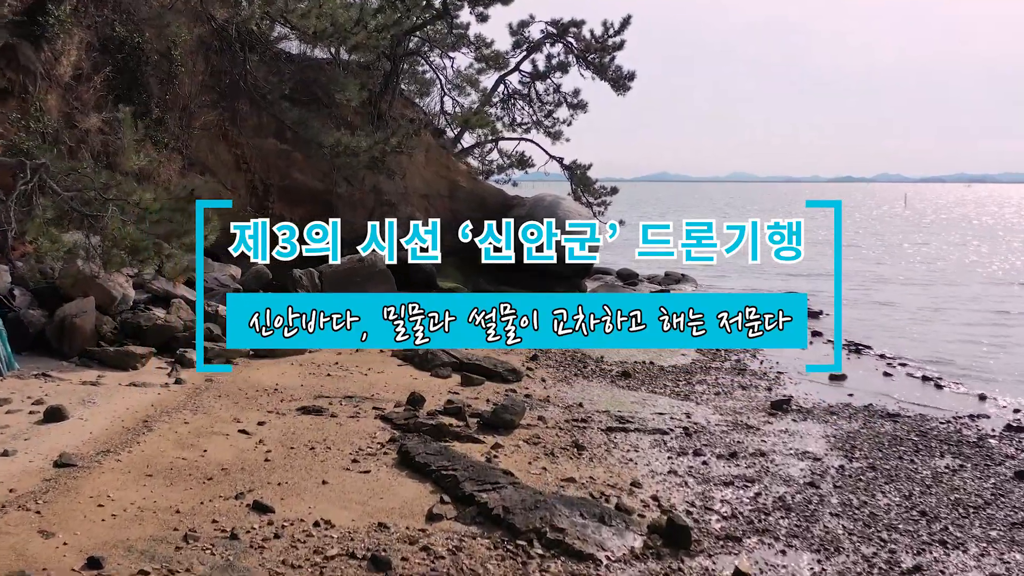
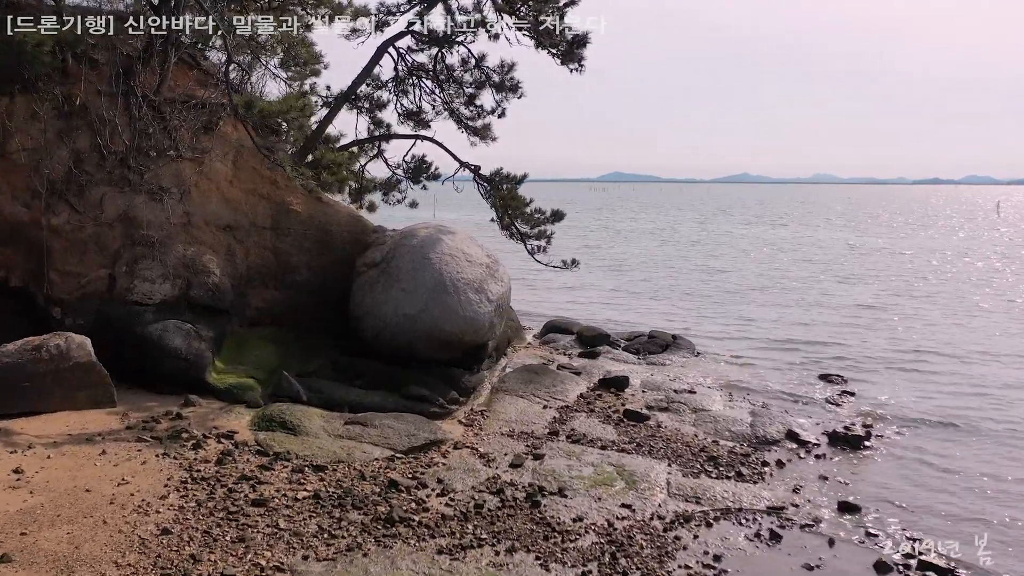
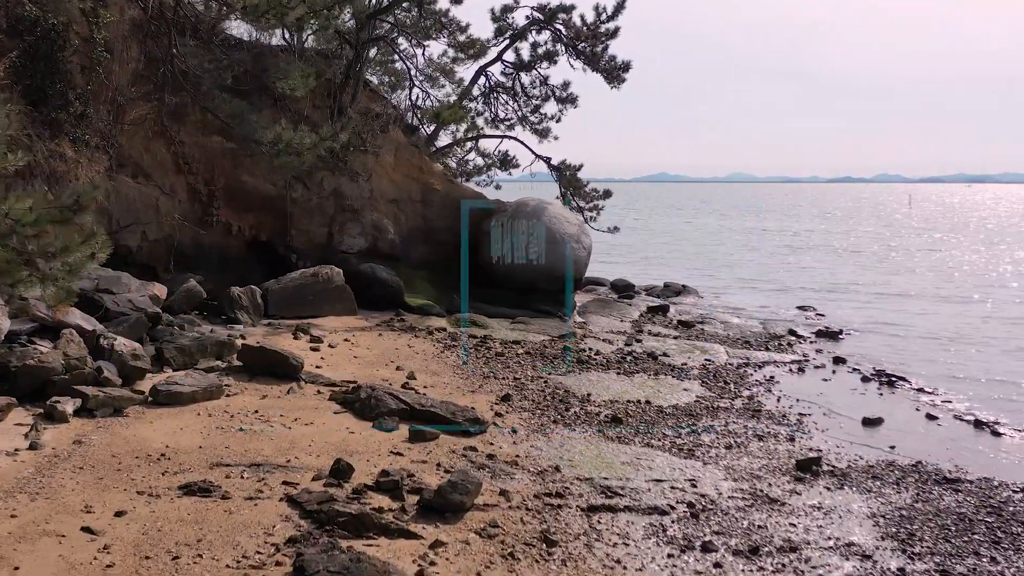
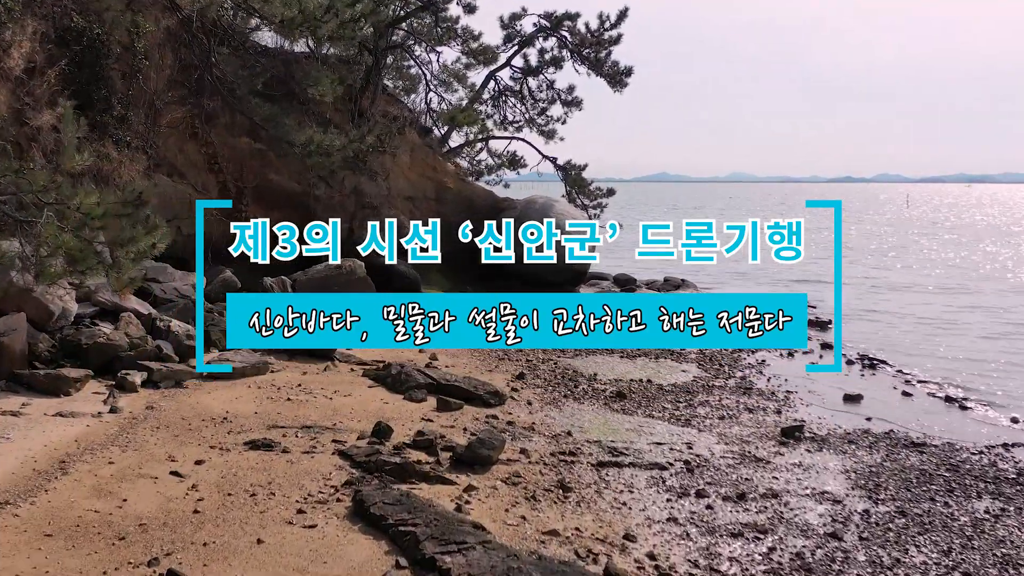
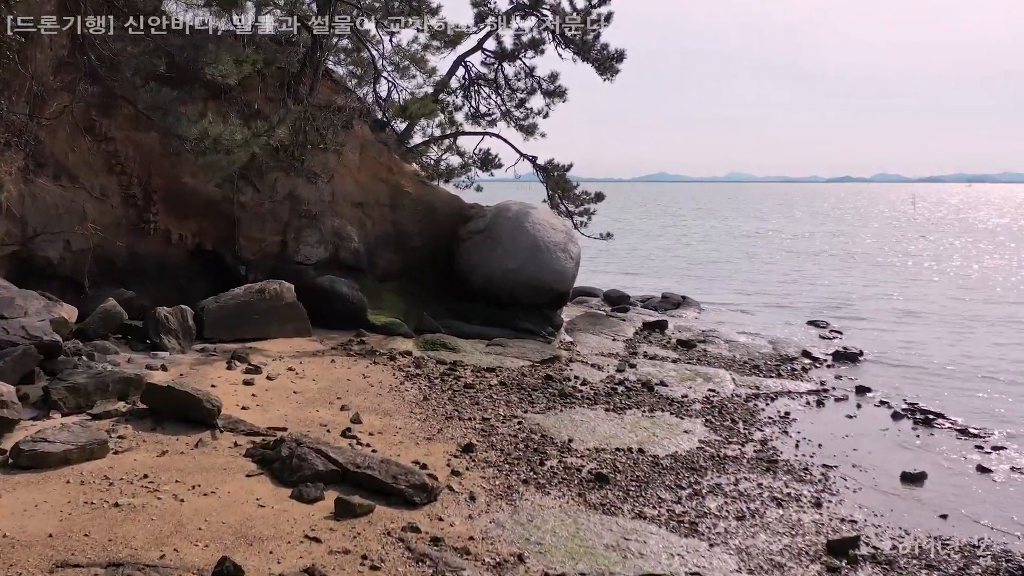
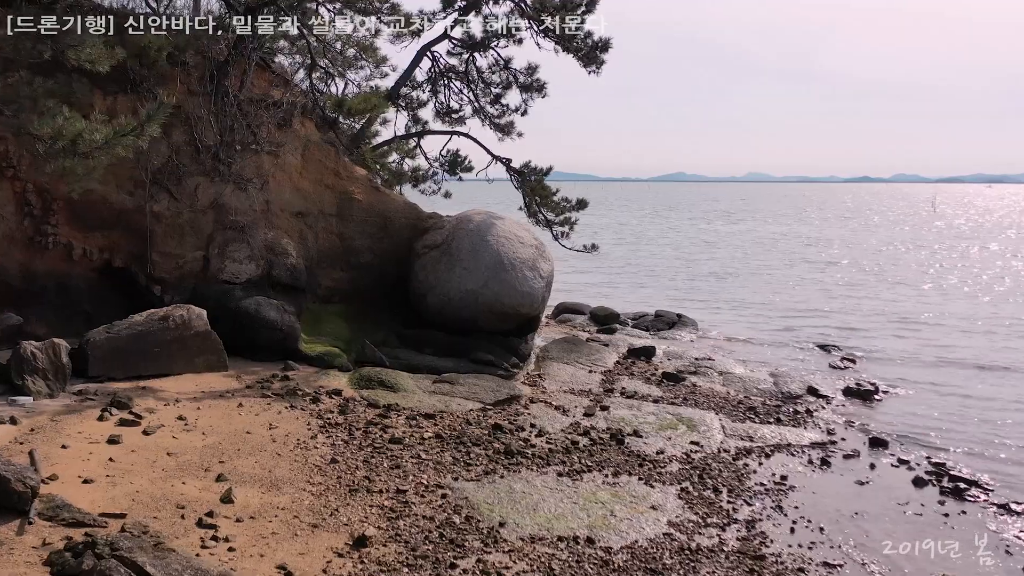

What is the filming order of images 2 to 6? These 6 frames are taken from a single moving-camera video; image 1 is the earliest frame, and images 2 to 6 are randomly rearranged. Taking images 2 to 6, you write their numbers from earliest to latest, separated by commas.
4, 3, 5, 6, 2
